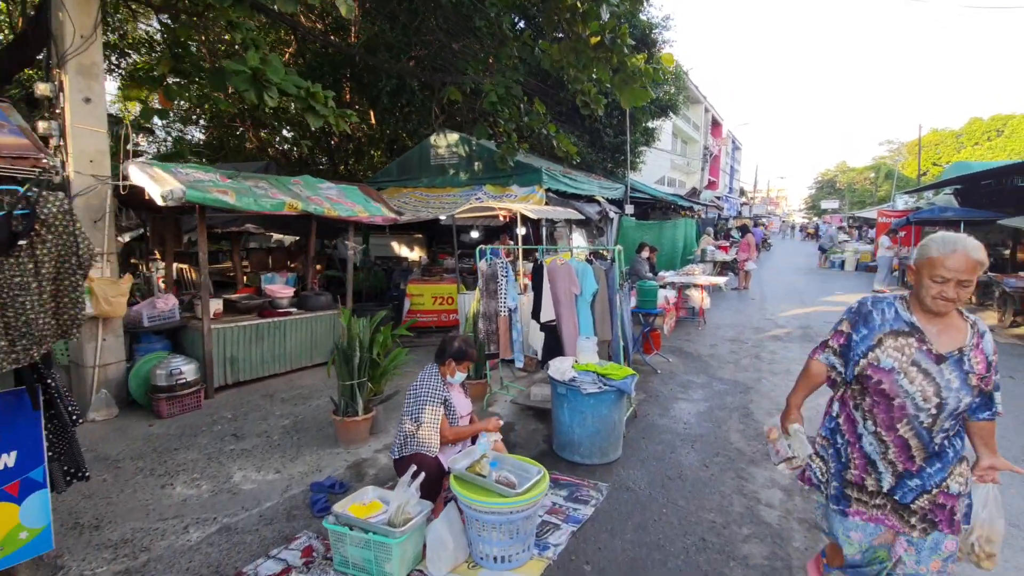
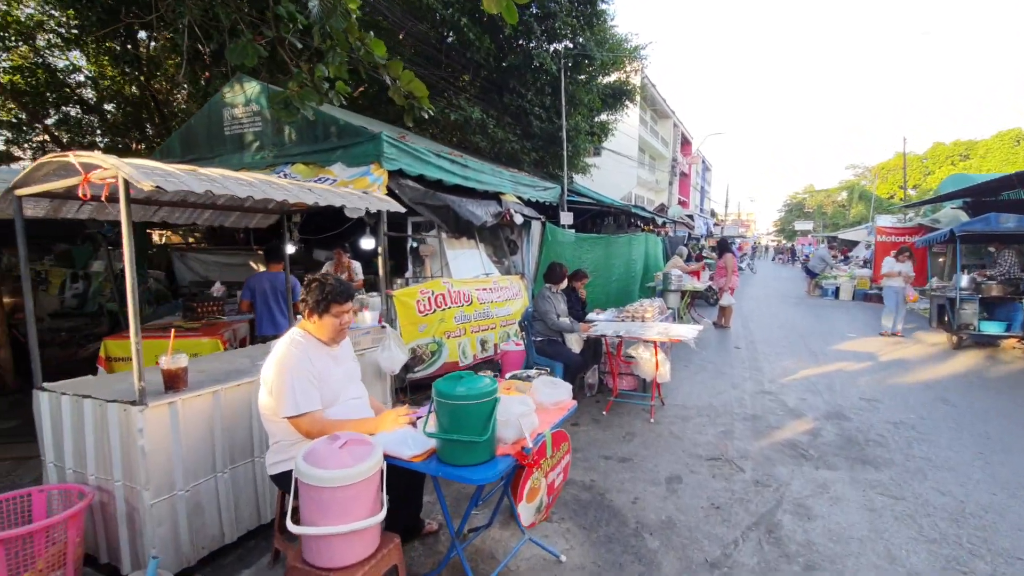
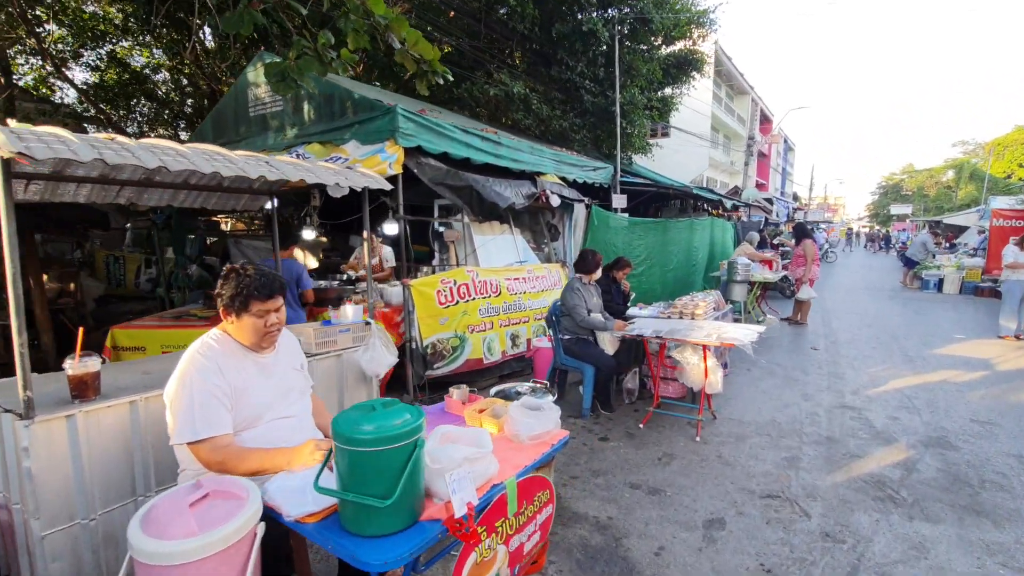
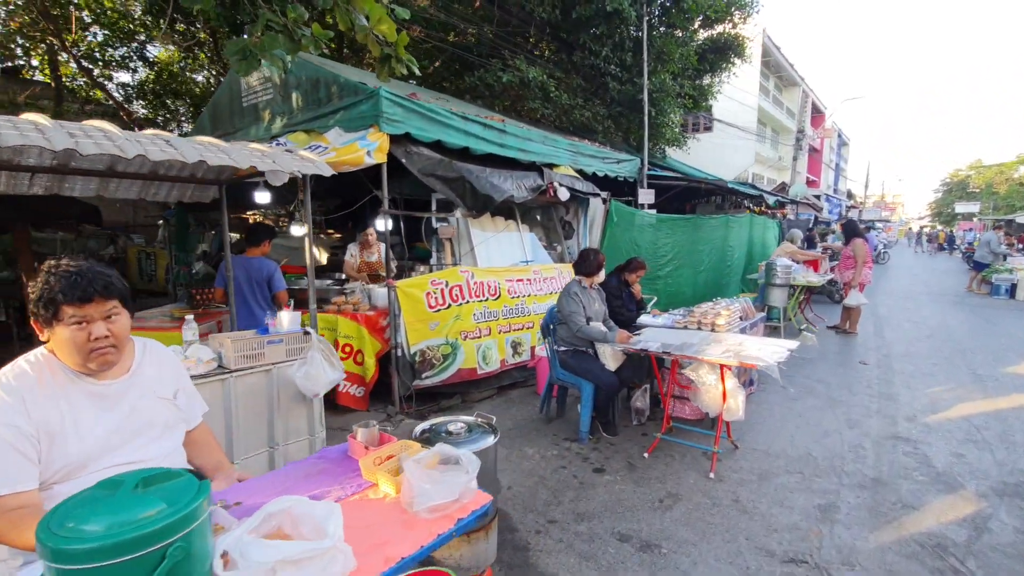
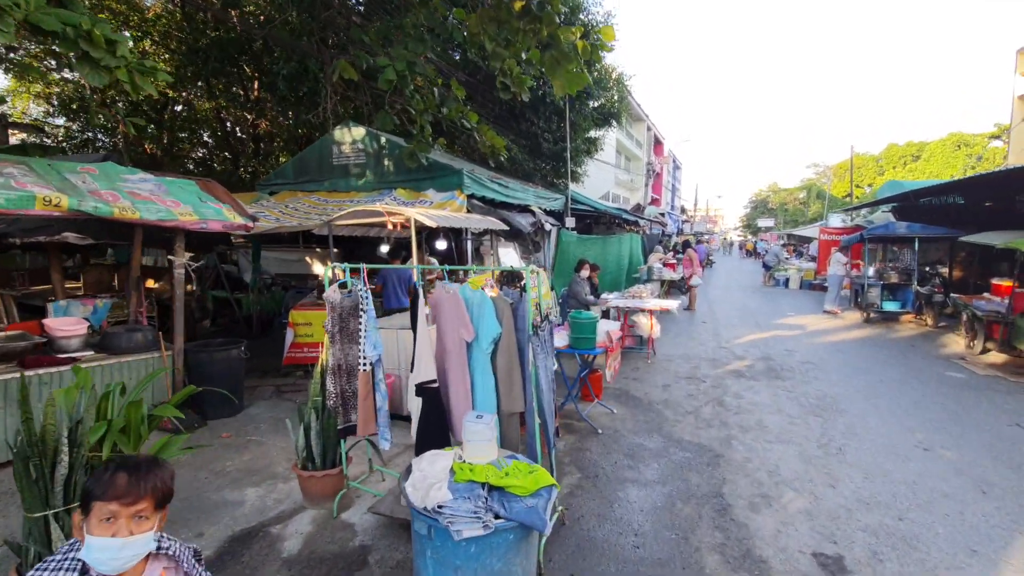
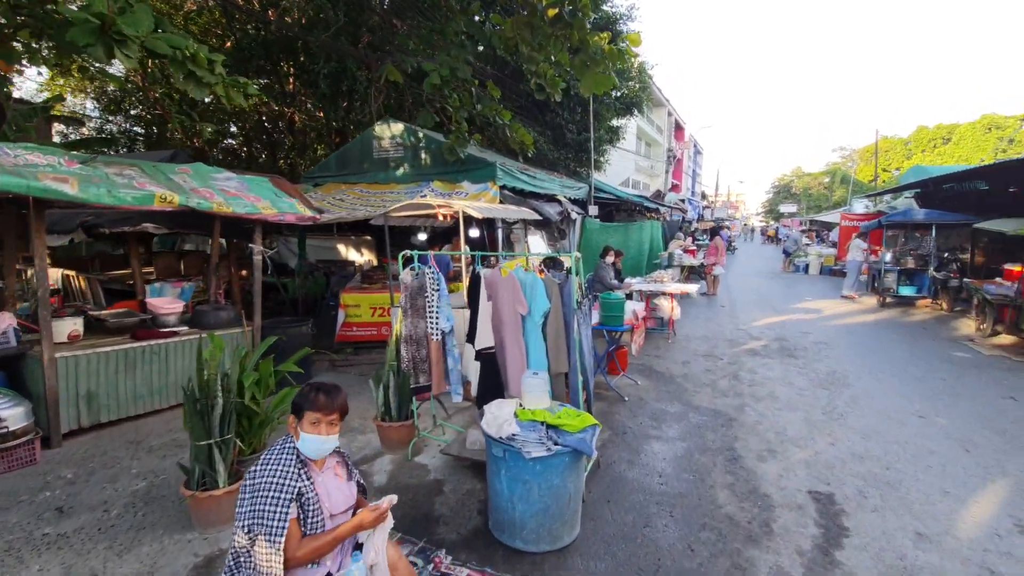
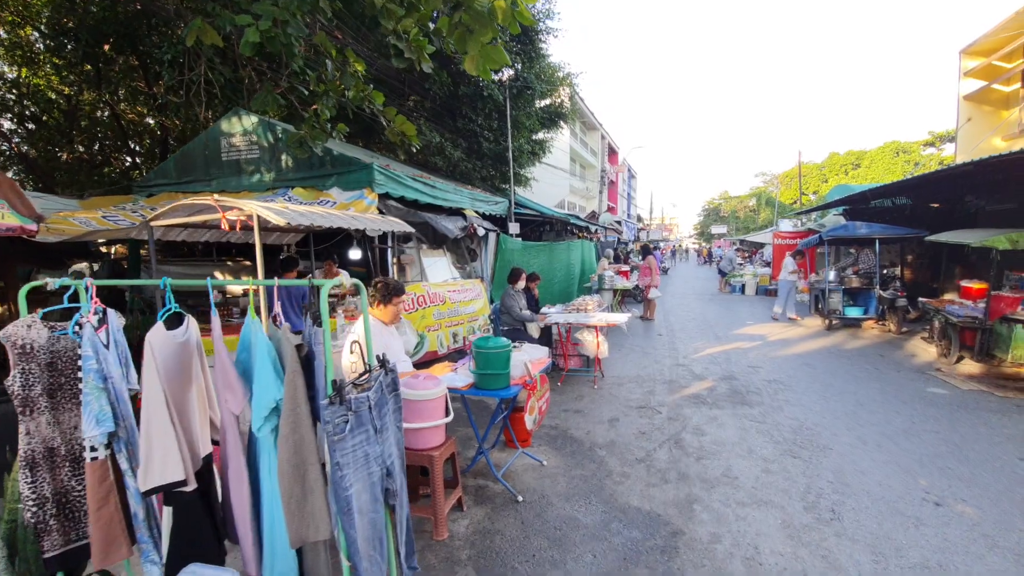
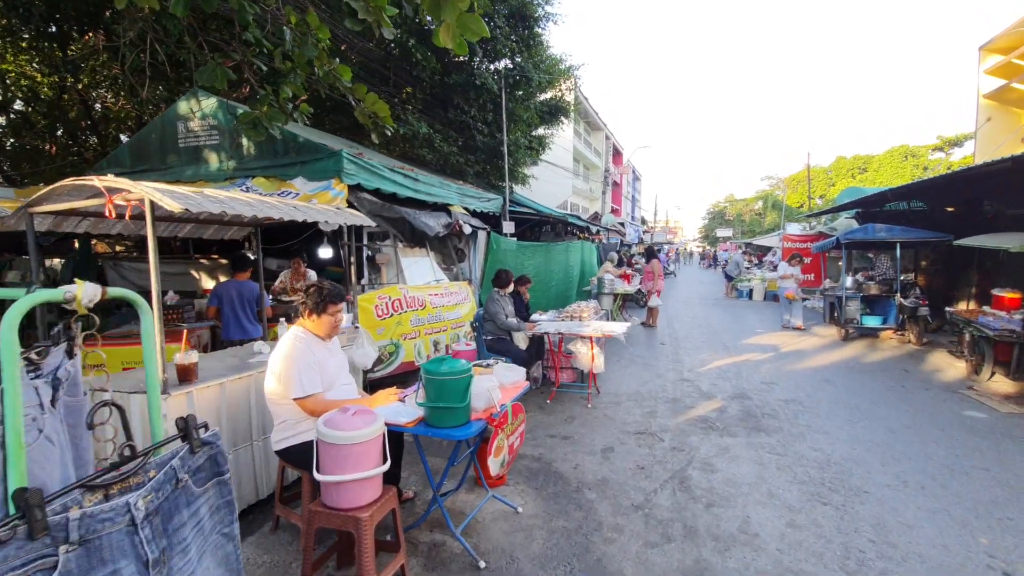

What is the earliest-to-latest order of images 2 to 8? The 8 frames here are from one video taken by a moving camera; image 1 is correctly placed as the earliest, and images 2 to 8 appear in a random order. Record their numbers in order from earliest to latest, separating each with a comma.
6, 5, 7, 8, 2, 3, 4
